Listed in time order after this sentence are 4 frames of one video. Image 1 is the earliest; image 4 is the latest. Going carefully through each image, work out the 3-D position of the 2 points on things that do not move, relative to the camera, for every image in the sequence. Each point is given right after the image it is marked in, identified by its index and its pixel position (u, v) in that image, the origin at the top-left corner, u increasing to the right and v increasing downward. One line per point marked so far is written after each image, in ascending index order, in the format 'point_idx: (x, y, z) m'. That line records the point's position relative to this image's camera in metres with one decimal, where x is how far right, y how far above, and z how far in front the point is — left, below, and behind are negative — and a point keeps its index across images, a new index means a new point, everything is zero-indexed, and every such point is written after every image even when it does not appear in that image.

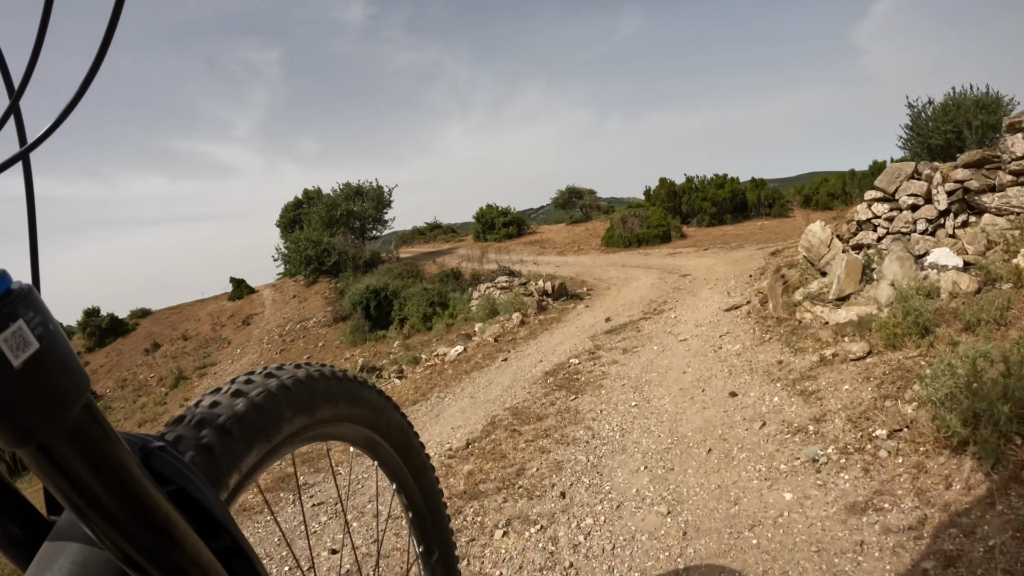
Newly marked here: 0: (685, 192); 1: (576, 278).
0: (+6.0, +3.3, +17.9) m
1: (+1.6, +0.3, +13.2) m
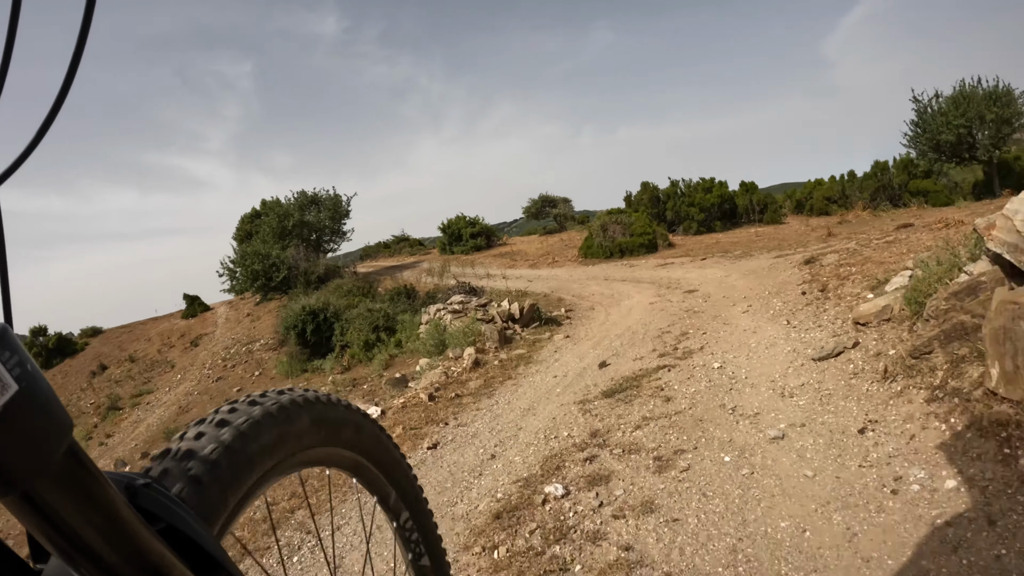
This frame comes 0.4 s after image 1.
0: (+4.9, +2.8, +16.2) m
1: (+0.8, -0.1, +11.2) m
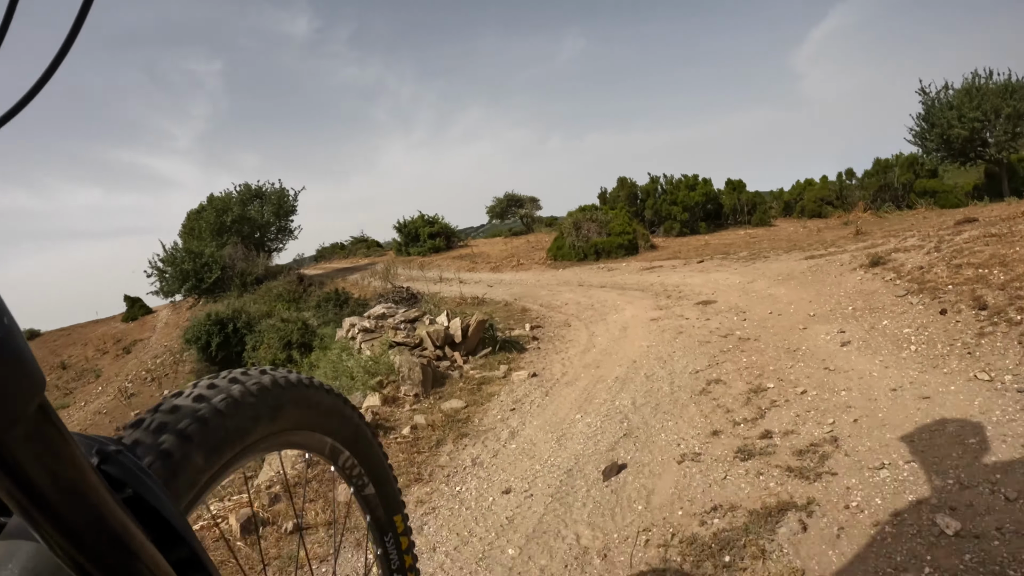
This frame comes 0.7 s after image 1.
0: (+3.8, +2.6, +14.6) m
1: (0.0, -0.2, +9.3) m
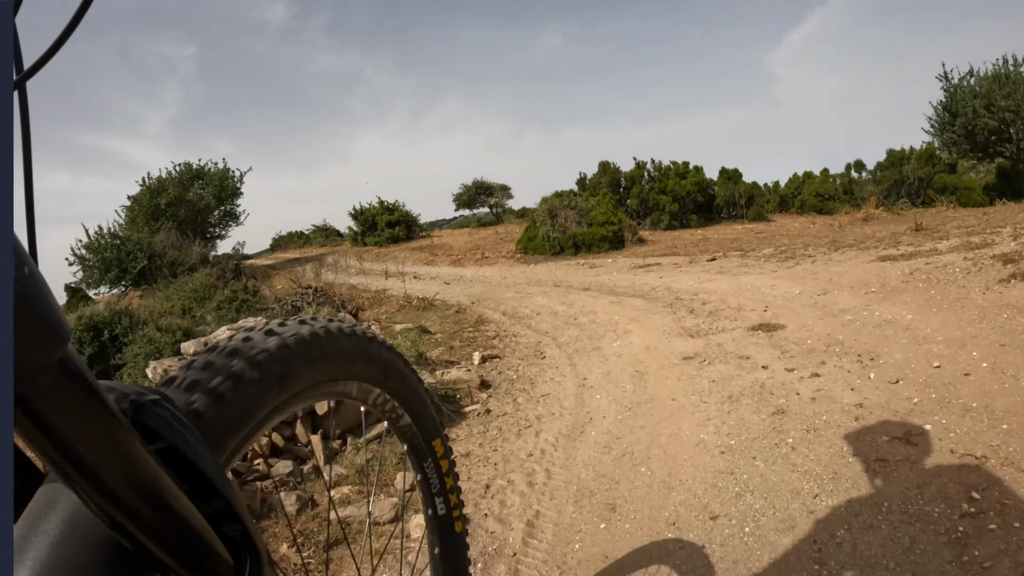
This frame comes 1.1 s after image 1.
0: (+3.0, +2.6, +12.9) m
1: (-0.6, -0.2, +7.5) m
